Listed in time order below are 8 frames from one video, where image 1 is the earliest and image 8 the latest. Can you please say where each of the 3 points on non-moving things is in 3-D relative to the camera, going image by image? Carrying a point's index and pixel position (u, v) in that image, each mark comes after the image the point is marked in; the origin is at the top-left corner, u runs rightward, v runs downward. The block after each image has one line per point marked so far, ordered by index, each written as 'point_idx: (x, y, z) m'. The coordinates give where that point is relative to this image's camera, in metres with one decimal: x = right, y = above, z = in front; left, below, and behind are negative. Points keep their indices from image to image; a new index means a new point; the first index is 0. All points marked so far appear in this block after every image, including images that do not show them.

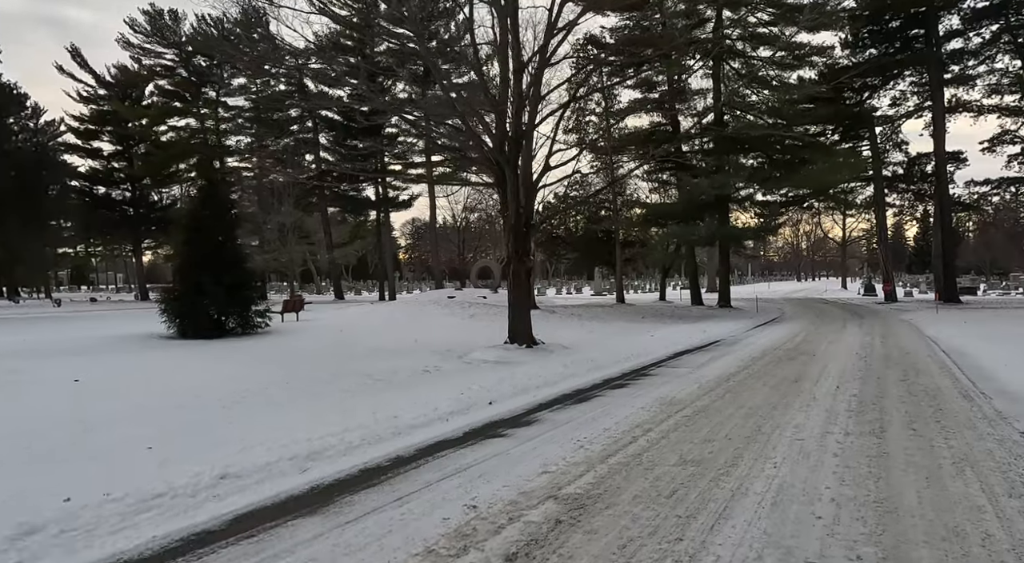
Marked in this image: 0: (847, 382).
0: (+3.0, -1.0, +6.2) m
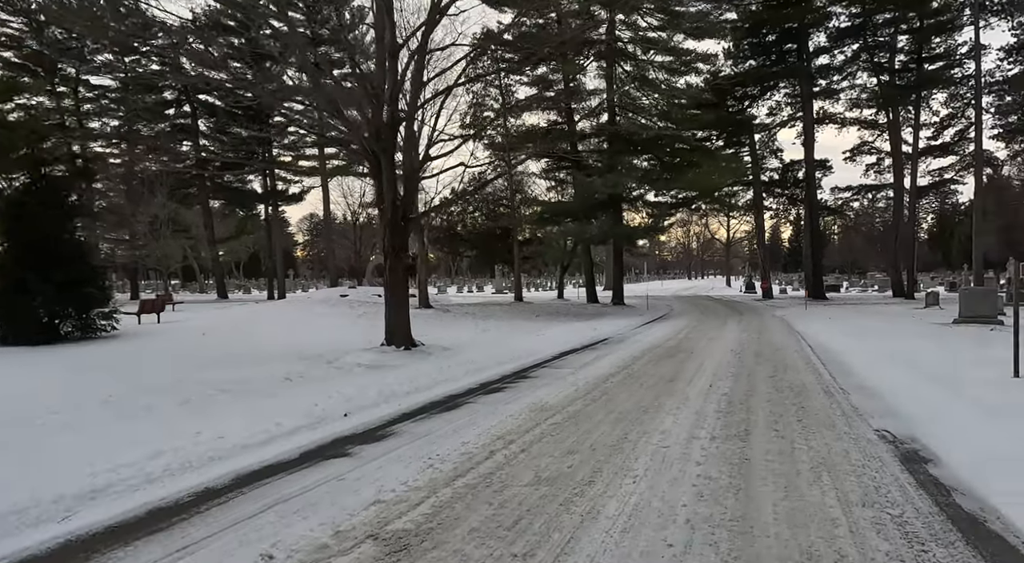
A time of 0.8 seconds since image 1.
0: (+1.9, -1.0, +6.3) m
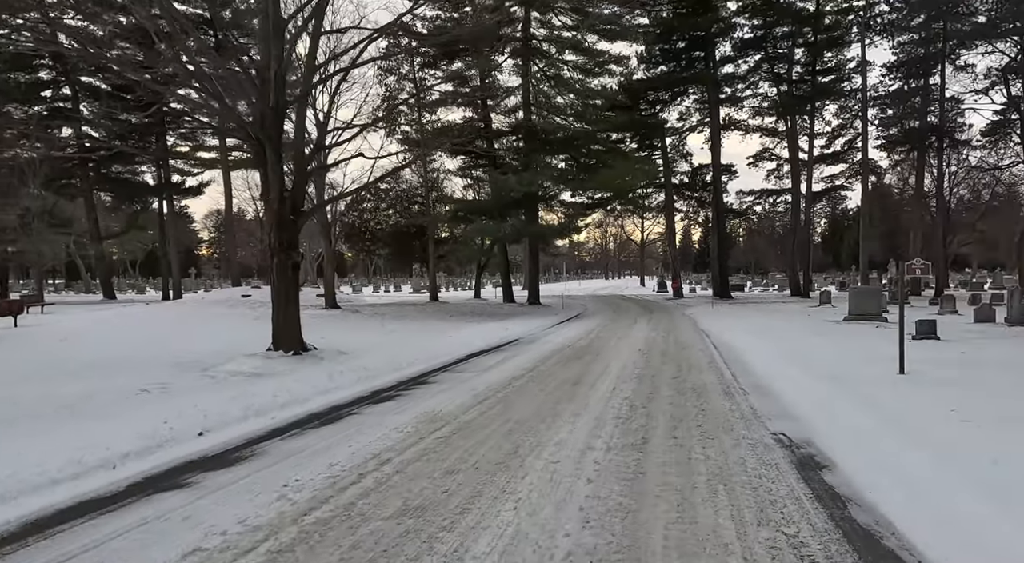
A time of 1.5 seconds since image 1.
0: (+1.0, -1.0, +6.1) m
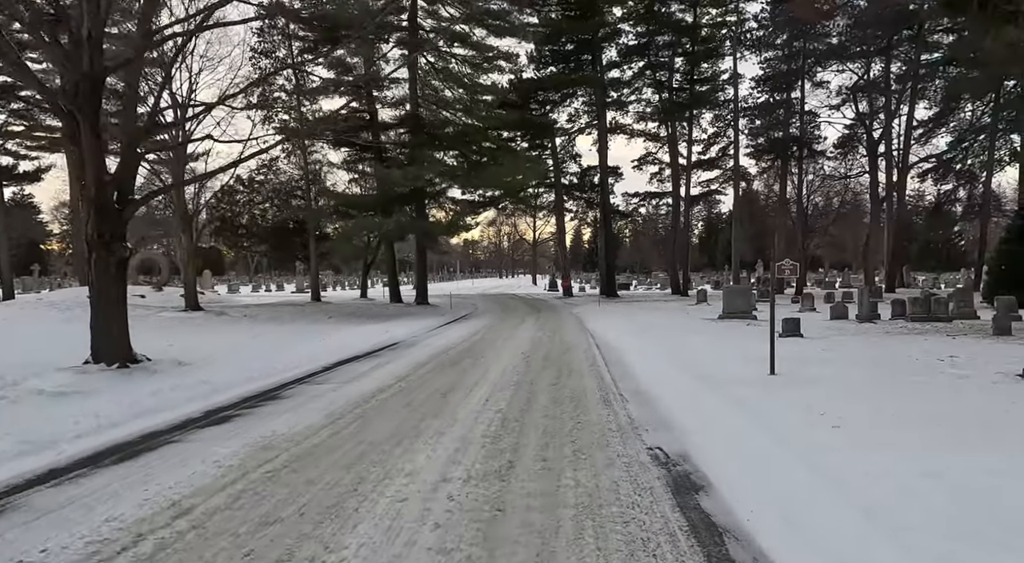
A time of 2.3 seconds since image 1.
0: (-0.1, -1.0, +5.8) m
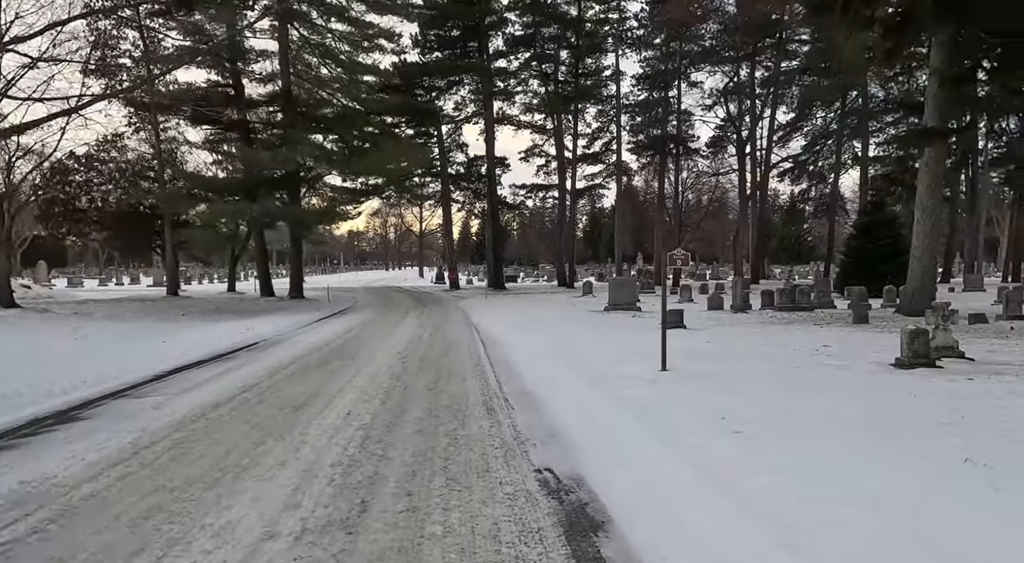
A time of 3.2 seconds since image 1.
0: (-1.1, -0.9, +5.0) m
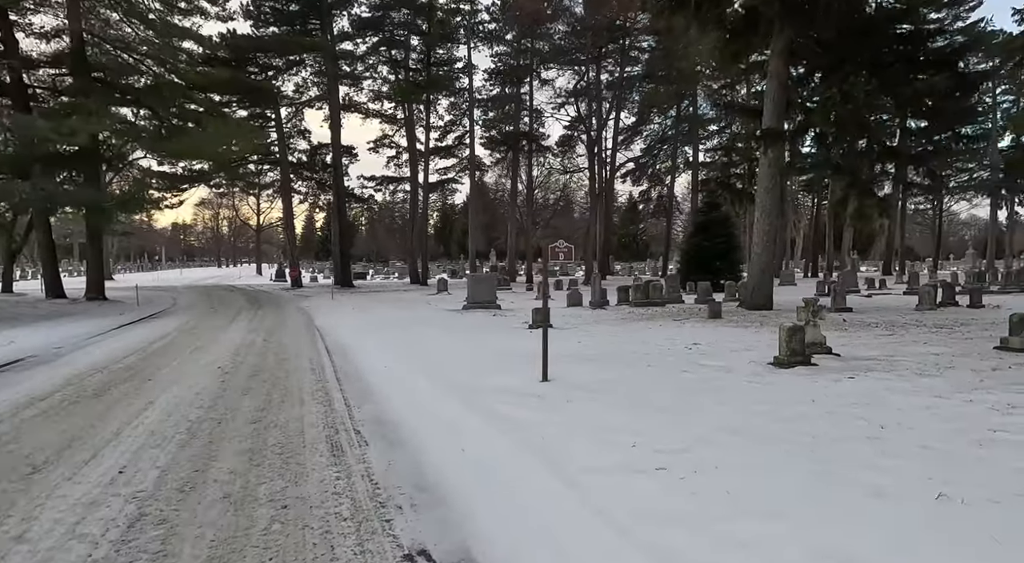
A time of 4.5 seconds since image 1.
0: (-1.9, -0.9, +3.5) m
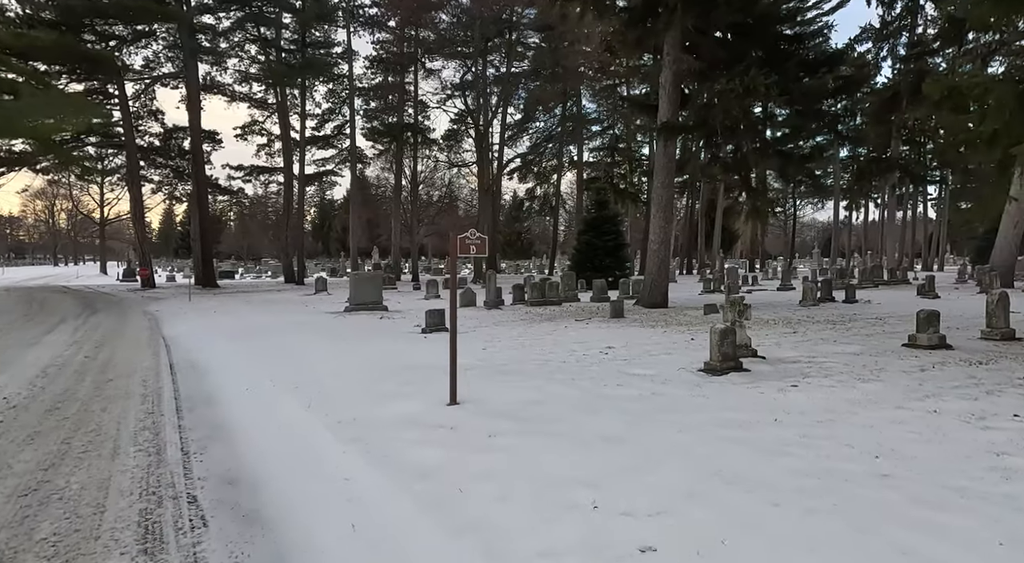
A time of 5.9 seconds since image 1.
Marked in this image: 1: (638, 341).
0: (-2.2, -0.9, +1.8) m
1: (+1.8, -0.9, +9.6) m
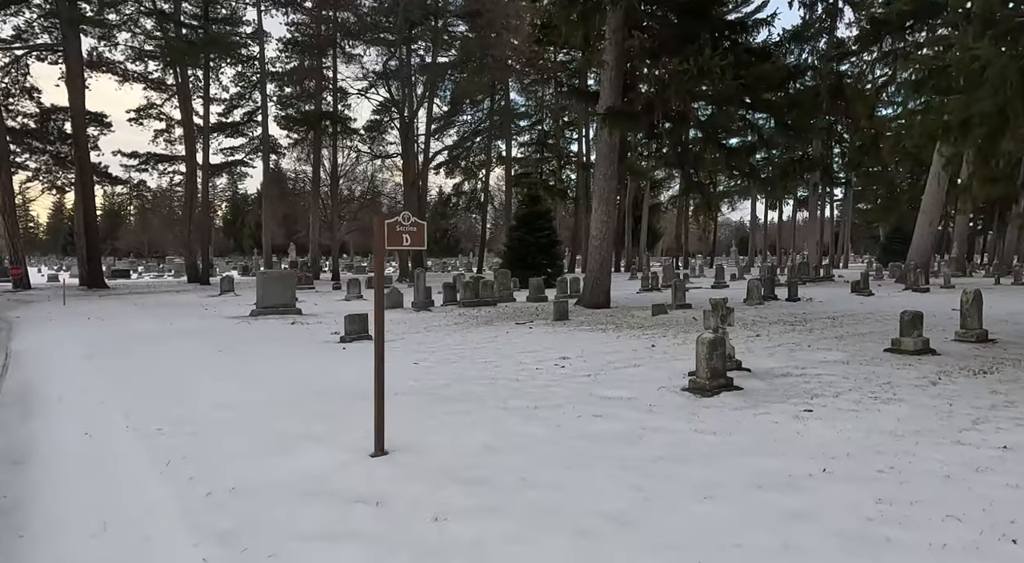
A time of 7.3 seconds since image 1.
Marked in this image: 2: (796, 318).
0: (-2.0, -0.9, +0.1) m
1: (+1.1, -0.8, +8.3) m
2: (+5.5, -0.7, +12.7) m
